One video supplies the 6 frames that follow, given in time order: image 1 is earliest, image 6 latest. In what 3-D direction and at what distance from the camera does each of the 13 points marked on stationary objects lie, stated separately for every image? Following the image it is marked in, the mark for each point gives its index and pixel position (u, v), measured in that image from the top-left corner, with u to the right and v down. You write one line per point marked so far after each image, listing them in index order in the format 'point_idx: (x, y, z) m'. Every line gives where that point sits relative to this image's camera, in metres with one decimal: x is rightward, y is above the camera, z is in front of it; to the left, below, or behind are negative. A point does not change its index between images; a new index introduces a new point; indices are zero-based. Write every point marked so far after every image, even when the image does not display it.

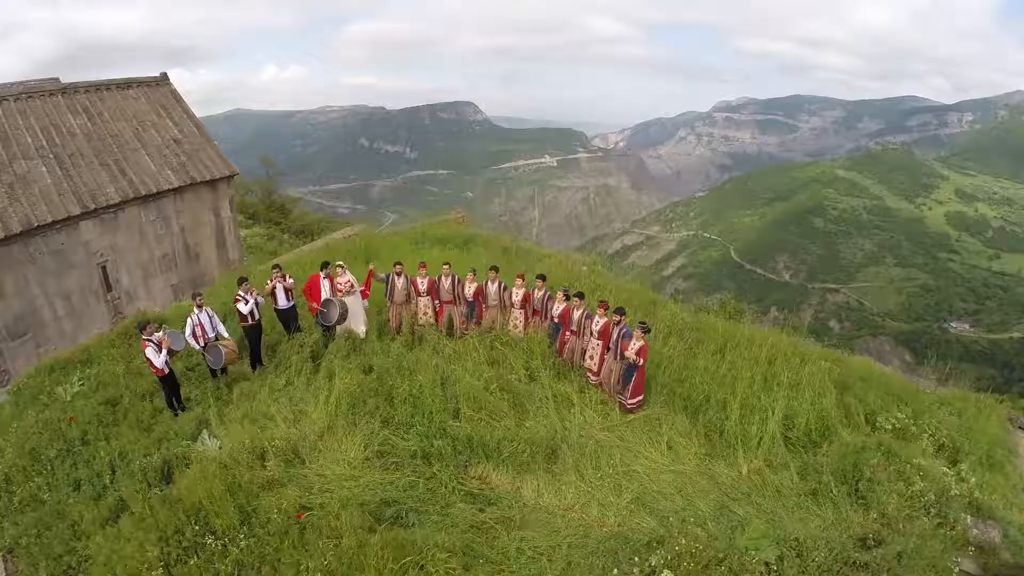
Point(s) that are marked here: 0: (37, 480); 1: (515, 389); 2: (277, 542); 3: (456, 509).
0: (-4.2, -1.6, +4.8) m
1: (+0.1, -1.0, +5.3) m
2: (-1.6, -1.6, +3.8) m
3: (-0.4, -1.6, +3.9) m
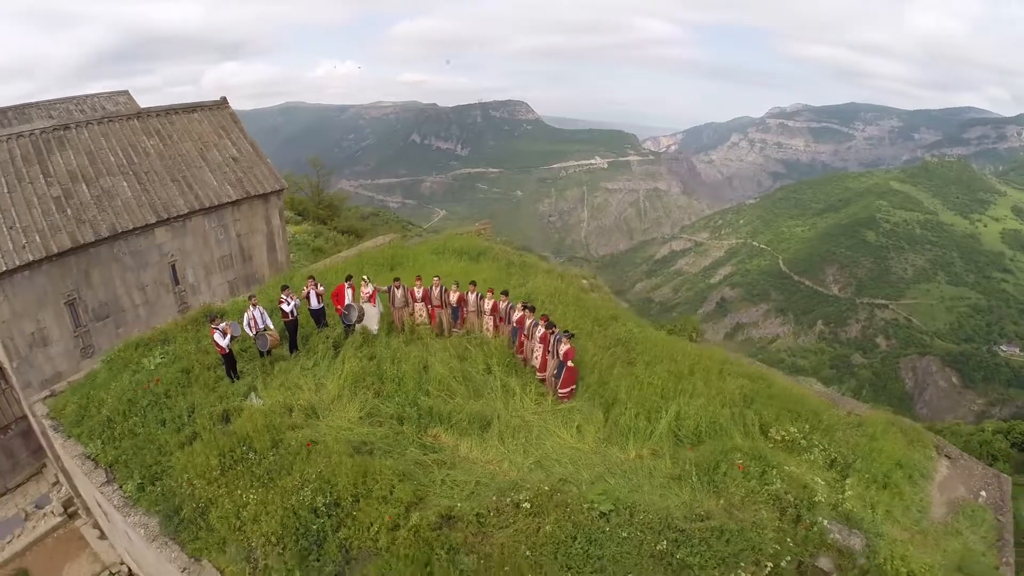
0: (-4.8, -1.6, +6.8) m
1: (-0.5, -1.2, +6.9) m
2: (-2.2, -1.7, +5.6) m
3: (-1.1, -1.7, +5.6) m
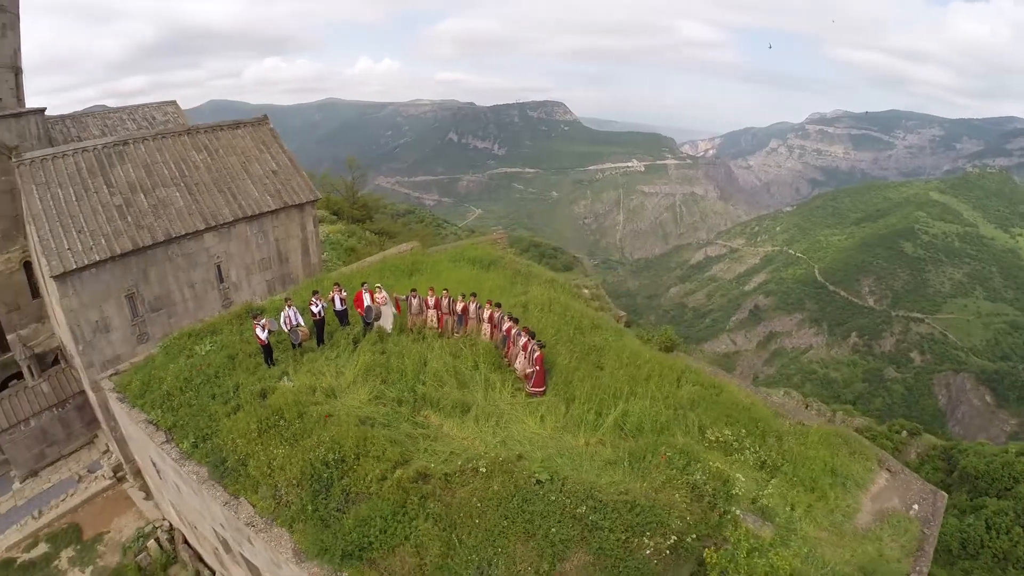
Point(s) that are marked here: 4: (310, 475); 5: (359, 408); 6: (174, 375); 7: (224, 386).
0: (-5.0, -1.7, +8.5) m
1: (-0.8, -1.3, +8.3) m
2: (-2.6, -1.8, +7.1) m
3: (-1.4, -1.8, +7.0) m
4: (-2.4, -2.2, +6.4) m
5: (-2.1, -1.7, +7.5) m
6: (-5.6, -1.5, +9.0) m
7: (-4.4, -1.5, +8.4) m
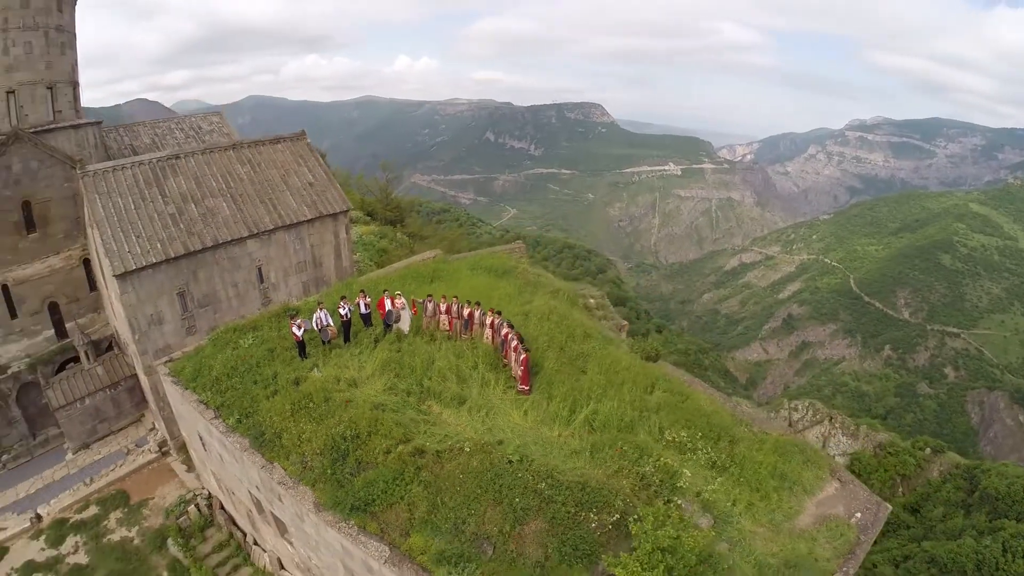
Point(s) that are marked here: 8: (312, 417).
0: (-5.2, -1.7, +10.1) m
1: (-0.9, -1.5, +9.7) m
2: (-2.8, -1.9, +8.6) m
3: (-1.7, -2.0, +8.5) m
4: (-2.6, -2.3, +7.9) m
5: (-2.3, -1.8, +9.0) m
6: (-5.7, -1.5, +10.7) m
7: (-4.6, -1.6, +10.0) m
8: (-3.1, -2.0, +8.6) m
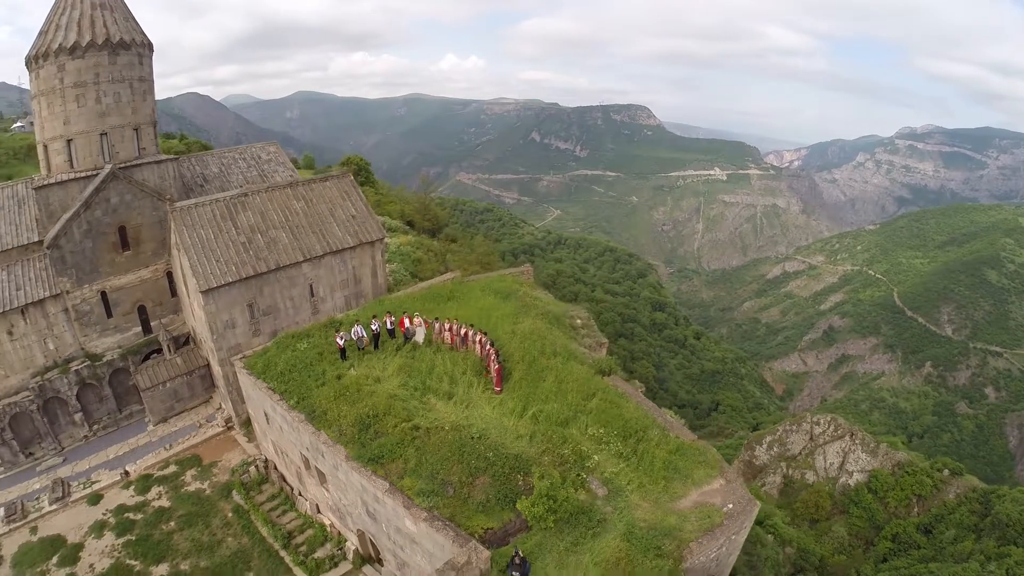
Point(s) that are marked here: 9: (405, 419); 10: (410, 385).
0: (-5.7, -2.3, +14.2) m
1: (-1.4, -2.2, +13.5) m
2: (-3.4, -2.6, +12.5) m
3: (-2.3, -2.6, +12.3) m
4: (-3.3, -2.9, +11.8) m
5: (-2.9, -2.4, +12.8) m
6: (-6.1, -2.1, +14.8) m
7: (-5.1, -2.2, +14.0) m
8: (-3.8, -2.6, +12.5) m
9: (-2.3, -2.8, +11.7) m
10: (-2.4, -2.3, +13.1) m
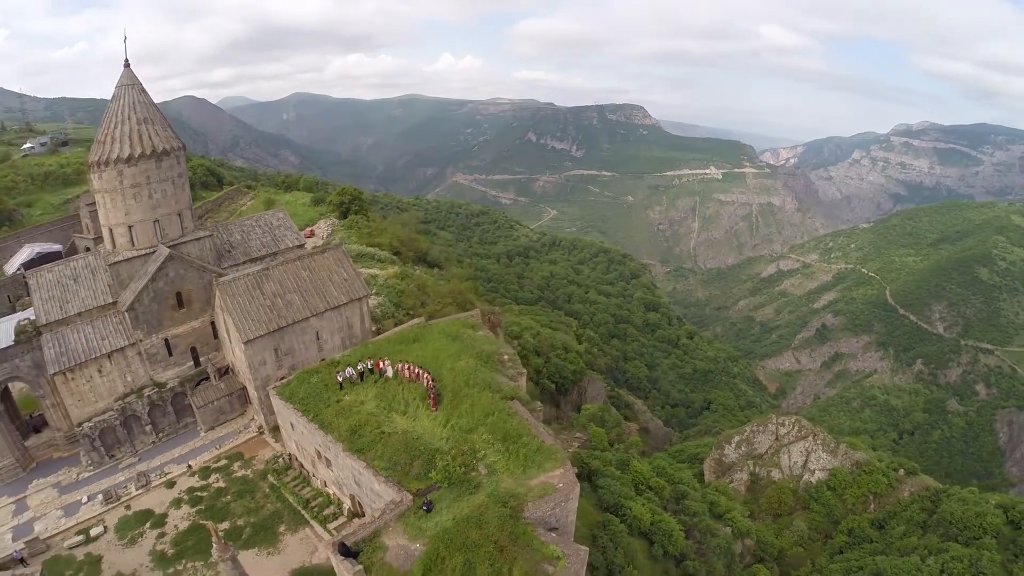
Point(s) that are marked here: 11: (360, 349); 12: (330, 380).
0: (-6.8, -3.3, +17.5) m
1: (-2.6, -3.2, +16.8) m
2: (-4.6, -3.6, +15.8) m
3: (-3.4, -3.6, +15.6) m
4: (-4.4, -3.9, +15.1) m
5: (-4.0, -3.4, +16.1) m
6: (-7.3, -3.1, +18.1) m
7: (-6.2, -3.2, +17.3) m
8: (-4.9, -3.6, +15.8) m
9: (-3.4, -3.8, +15.0) m
10: (-3.6, -3.3, +16.5) m
11: (-5.9, -2.0, +20.5) m
12: (-6.0, -2.9, +17.9) m
